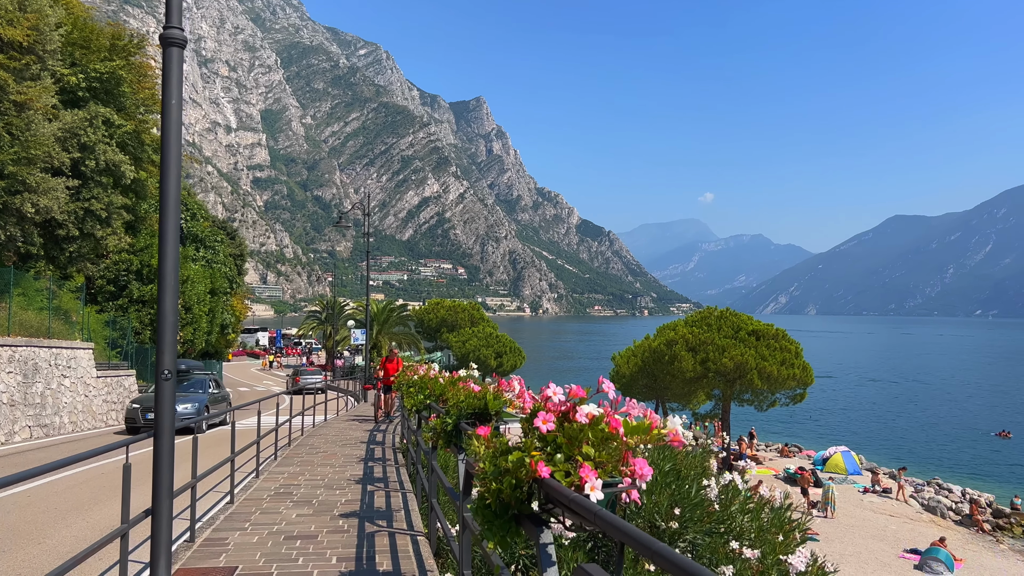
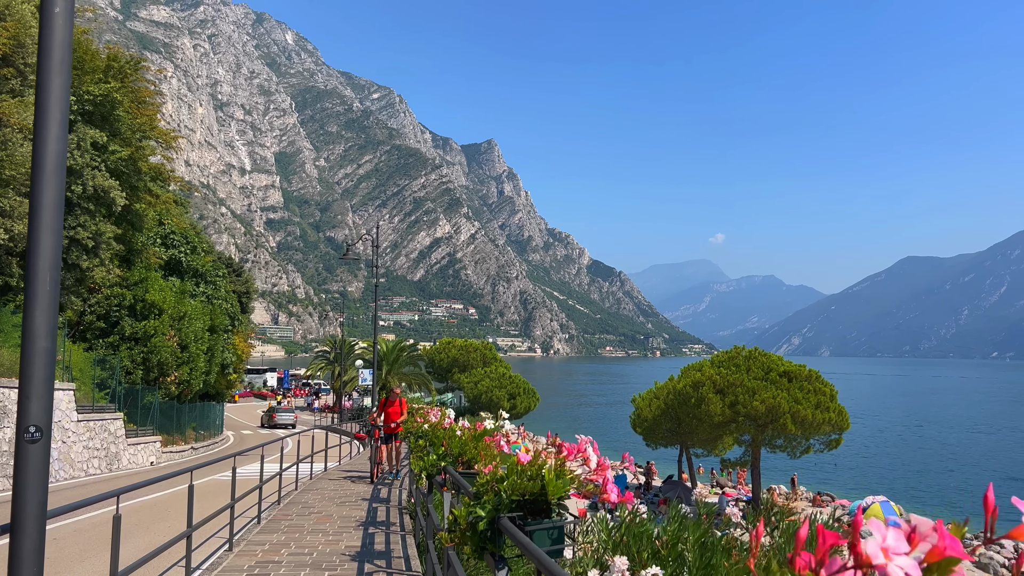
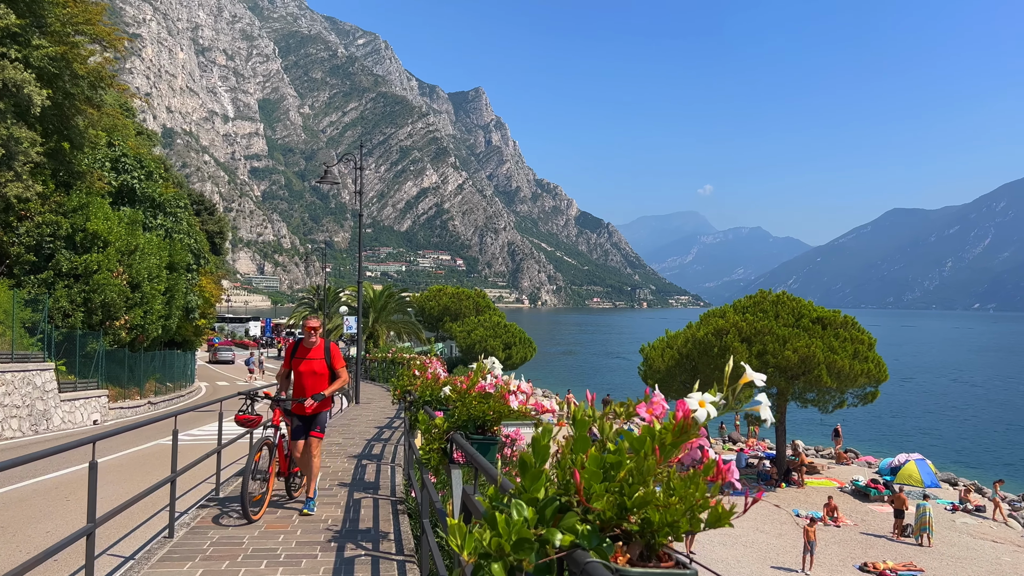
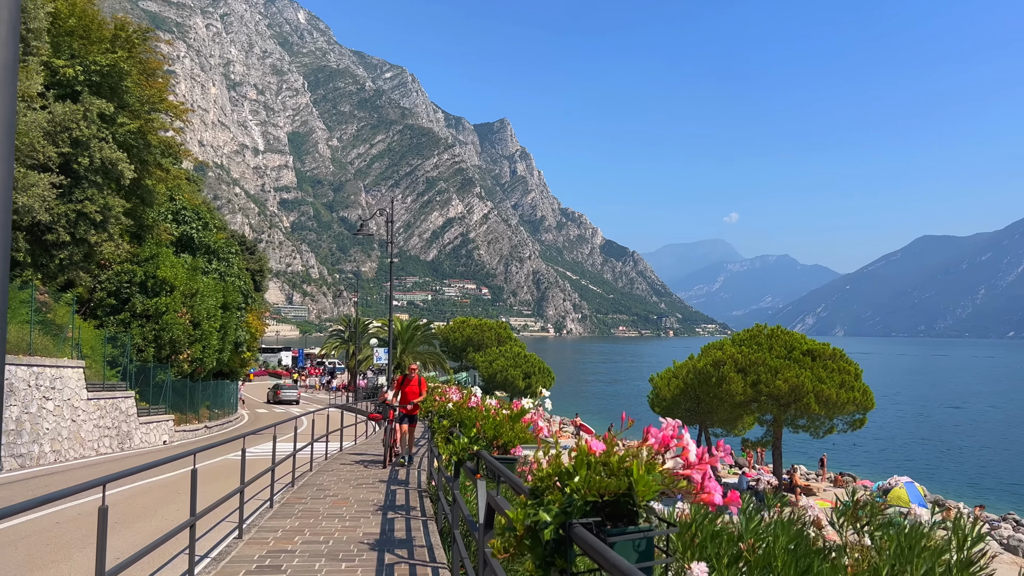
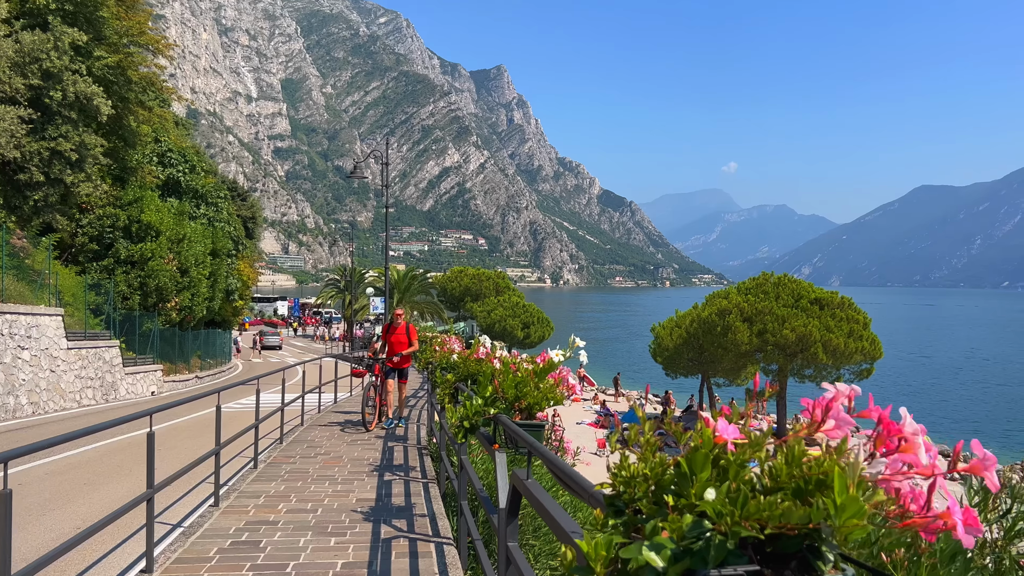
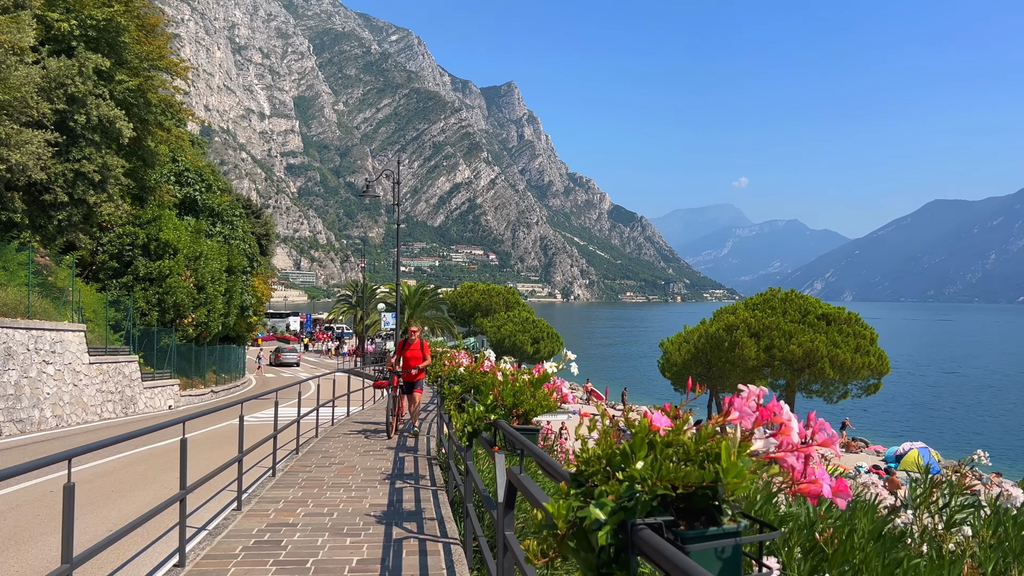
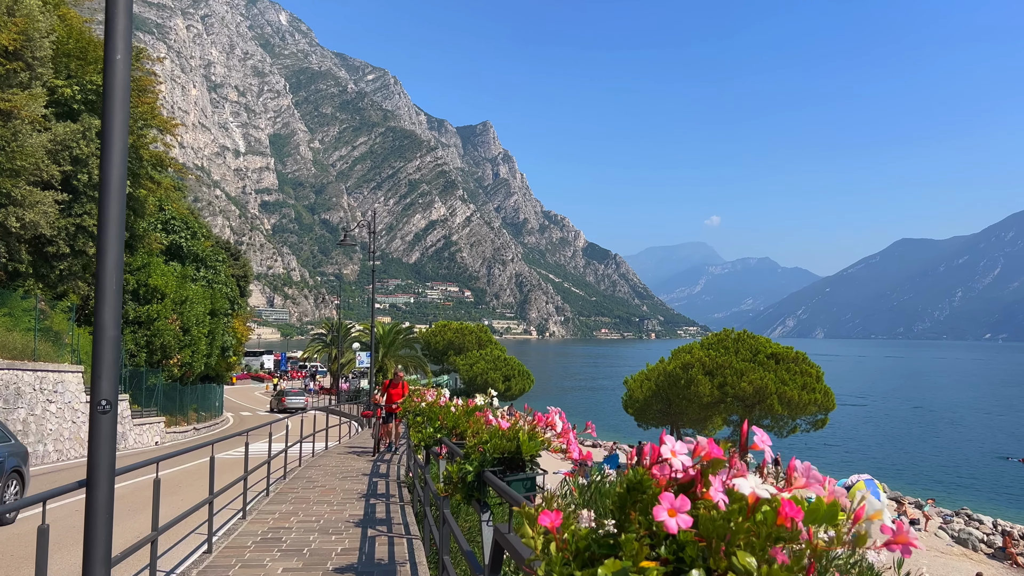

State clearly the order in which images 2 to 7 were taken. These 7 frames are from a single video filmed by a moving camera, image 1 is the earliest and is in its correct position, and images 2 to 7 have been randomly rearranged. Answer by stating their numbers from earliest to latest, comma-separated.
7, 2, 4, 6, 5, 3
